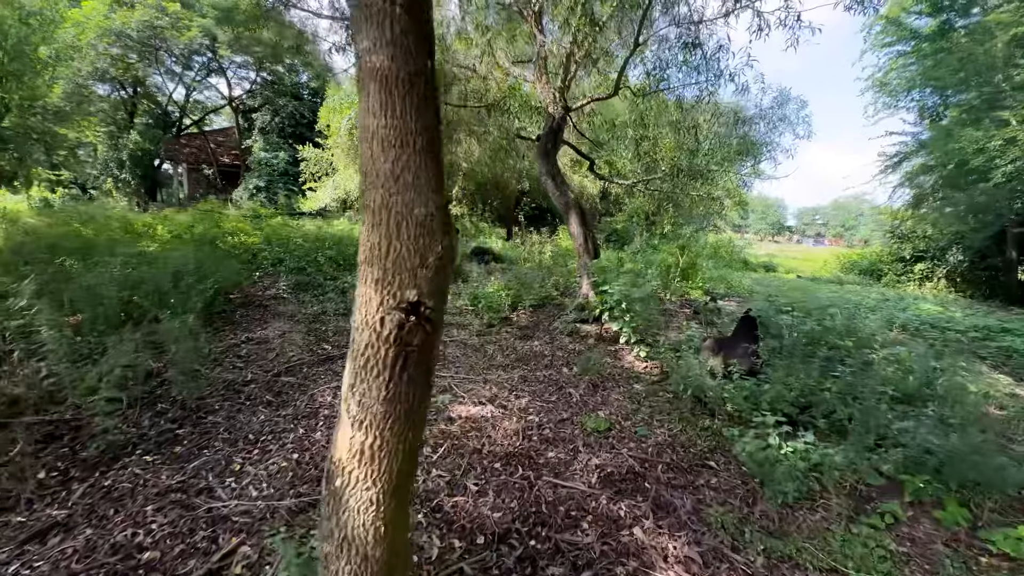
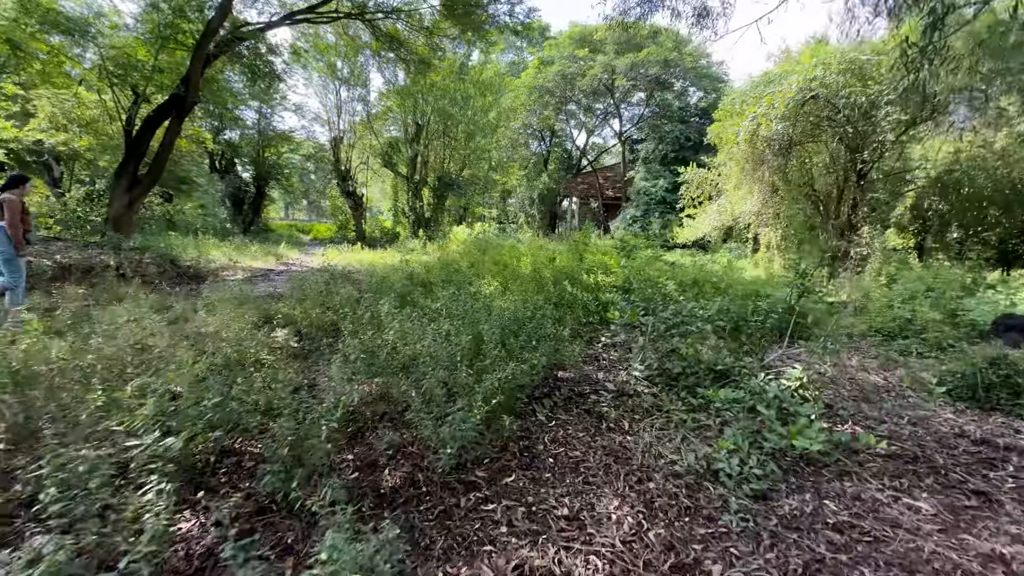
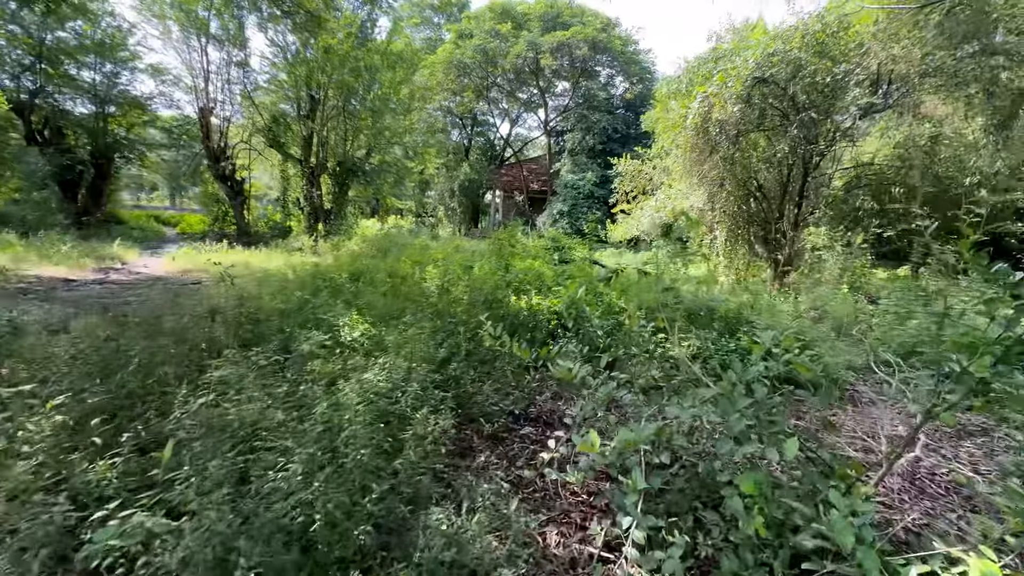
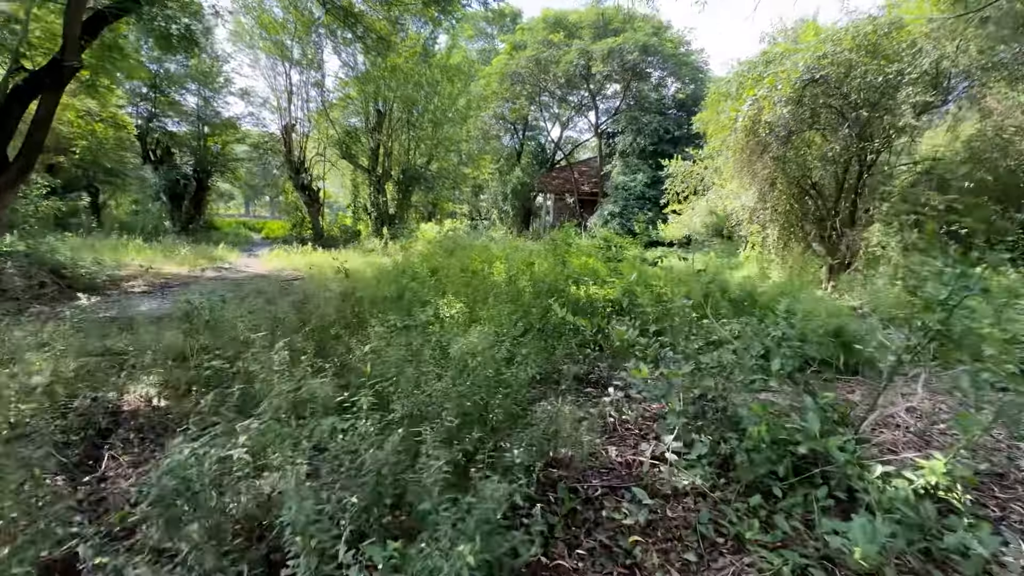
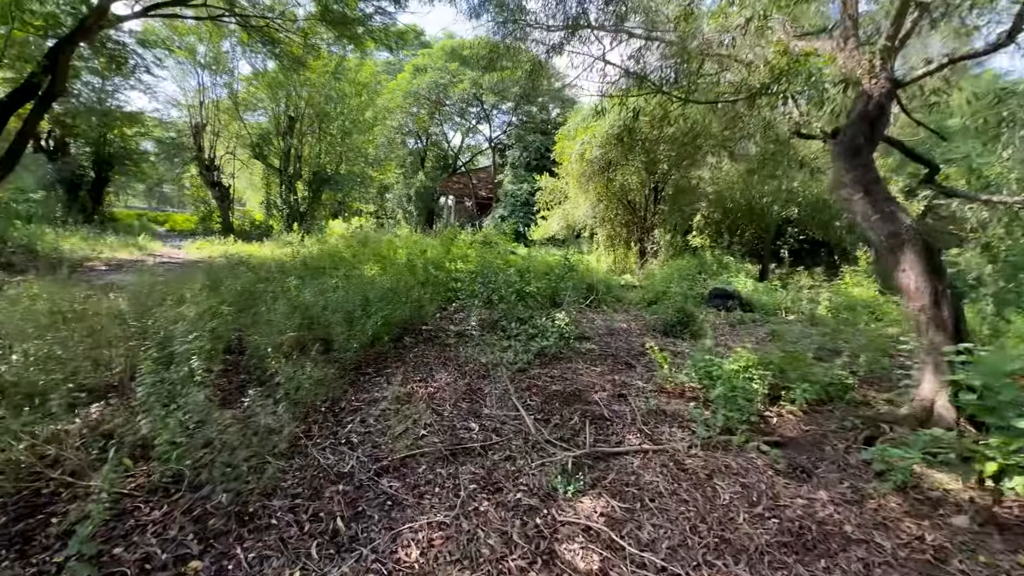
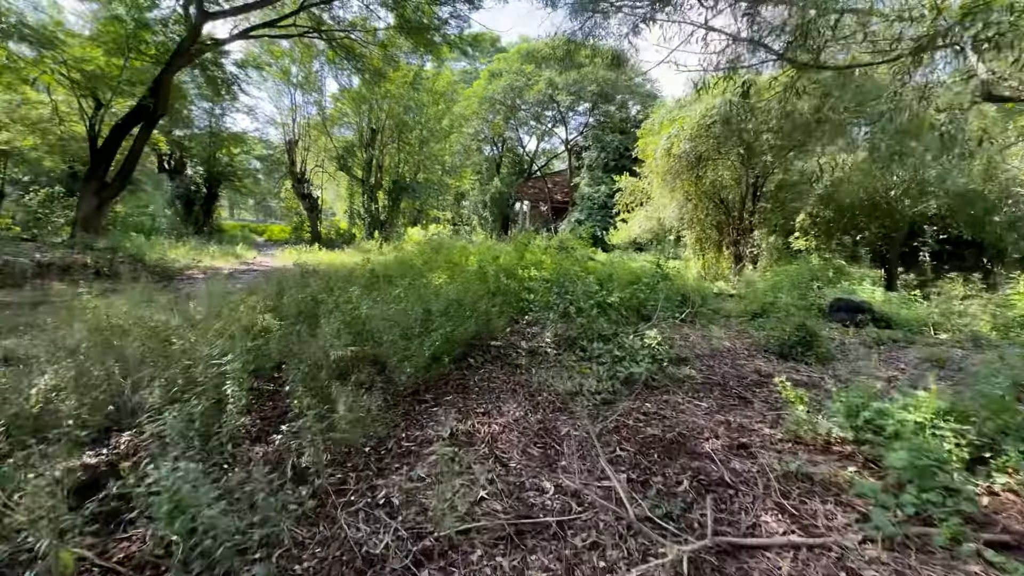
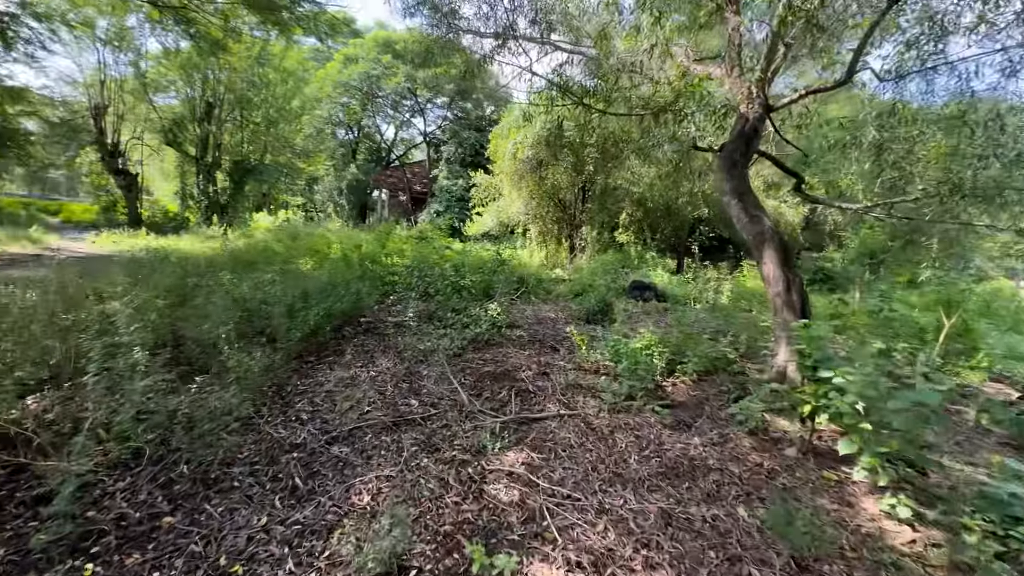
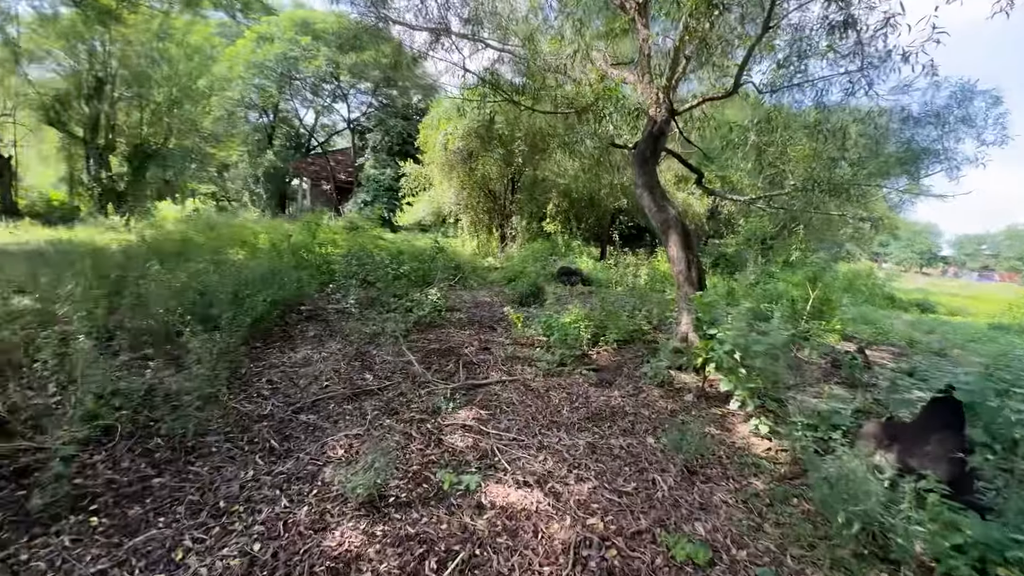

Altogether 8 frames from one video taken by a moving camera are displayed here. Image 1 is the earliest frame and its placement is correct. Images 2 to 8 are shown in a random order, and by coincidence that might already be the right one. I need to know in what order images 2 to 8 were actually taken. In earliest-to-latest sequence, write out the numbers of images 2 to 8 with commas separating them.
8, 7, 5, 6, 2, 4, 3
